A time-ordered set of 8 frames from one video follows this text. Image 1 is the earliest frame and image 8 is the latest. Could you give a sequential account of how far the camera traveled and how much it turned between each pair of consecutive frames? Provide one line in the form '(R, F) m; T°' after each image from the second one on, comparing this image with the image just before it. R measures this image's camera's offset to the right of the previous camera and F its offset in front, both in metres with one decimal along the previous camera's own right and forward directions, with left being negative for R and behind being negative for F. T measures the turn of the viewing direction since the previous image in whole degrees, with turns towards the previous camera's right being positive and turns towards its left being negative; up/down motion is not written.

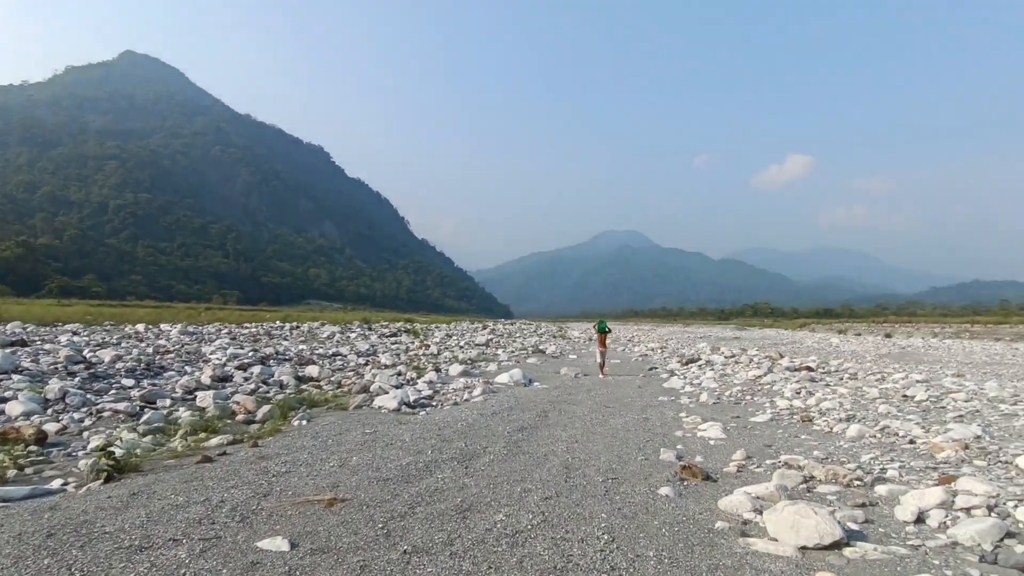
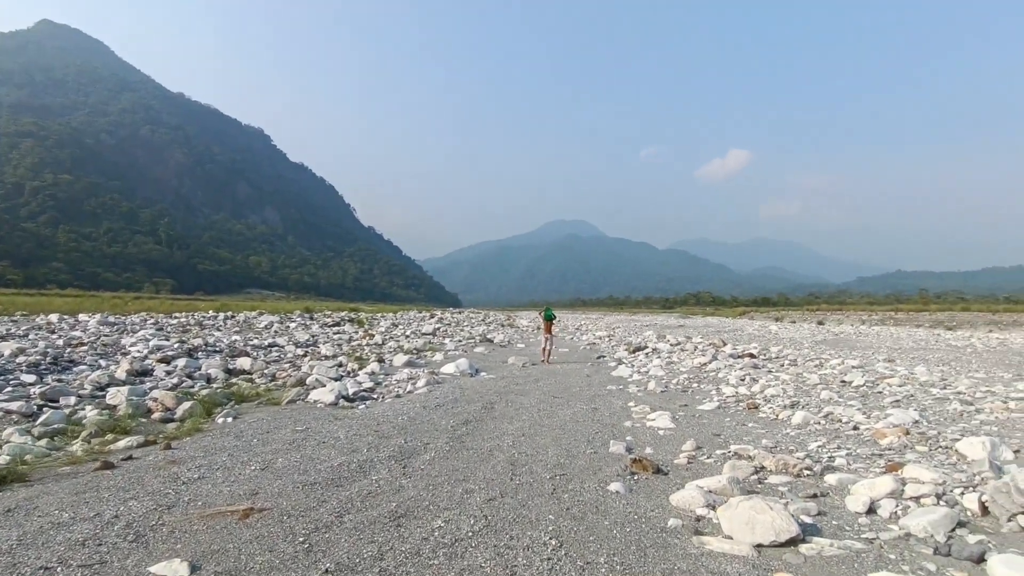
(+0.1, +0.4) m; +5°
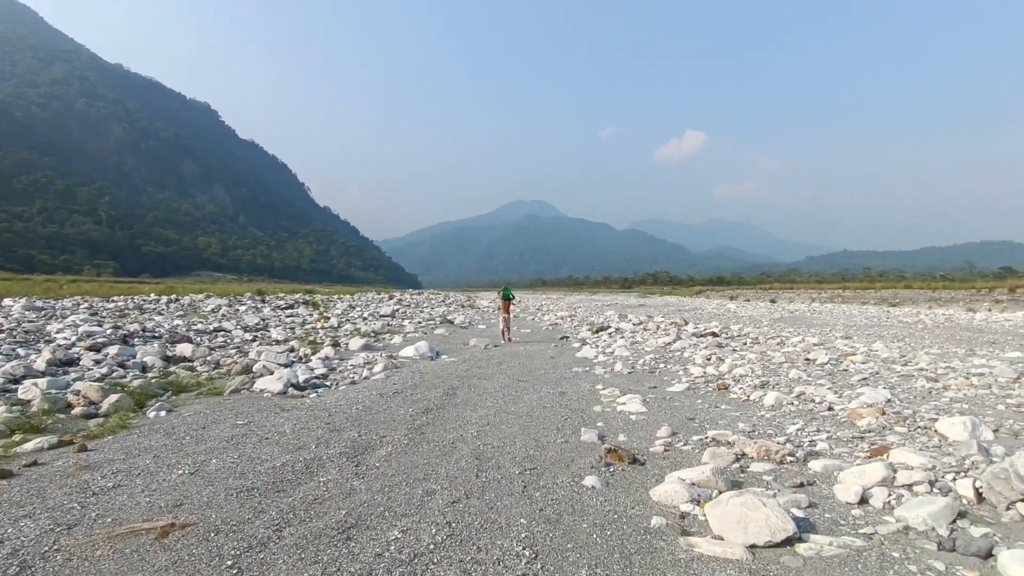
(0.0, +0.6) m; +4°
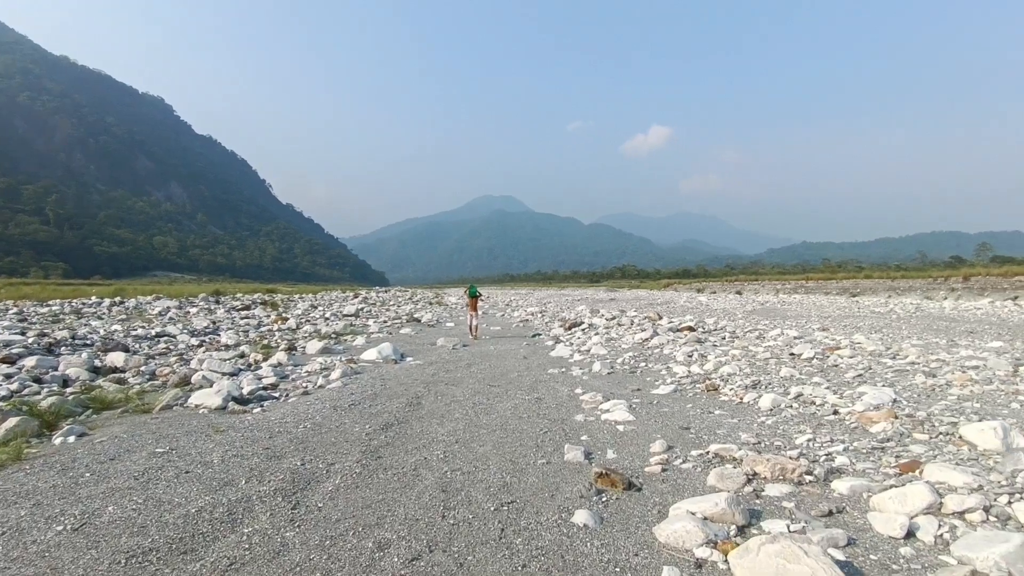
(0.0, +0.9) m; +3°
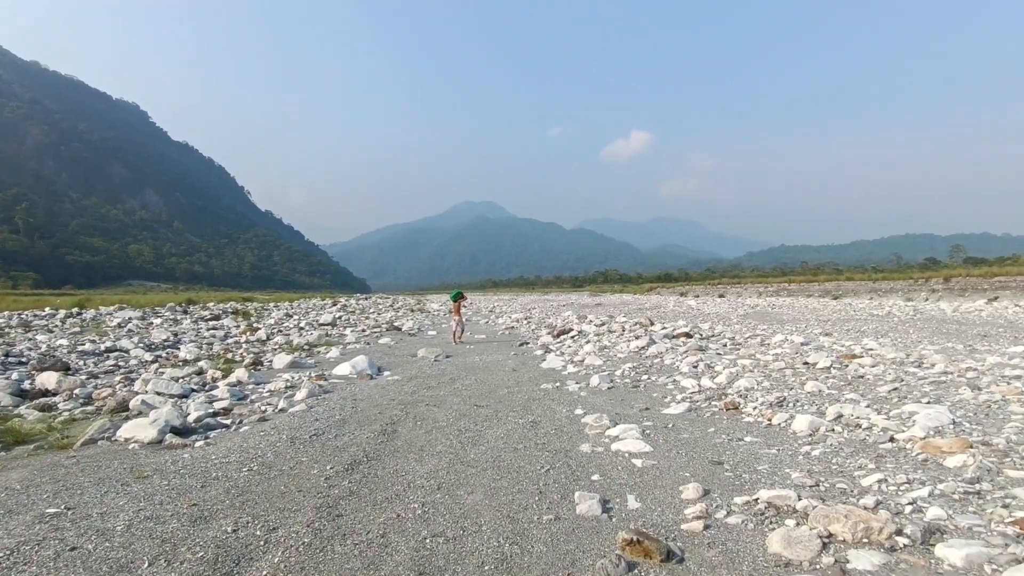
(-0.1, +1.1) m; +2°
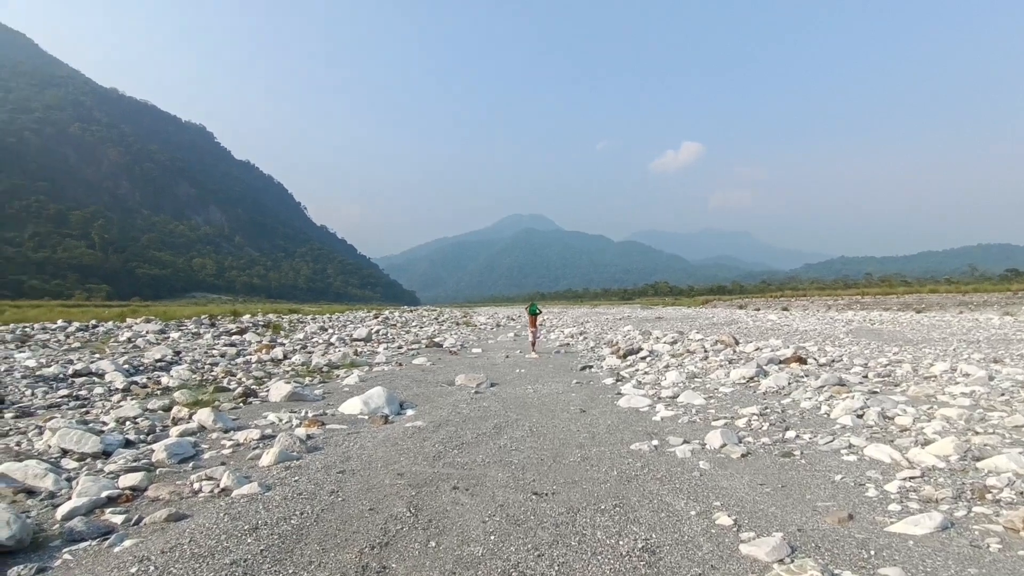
(-0.3, +3.3) m; -5°
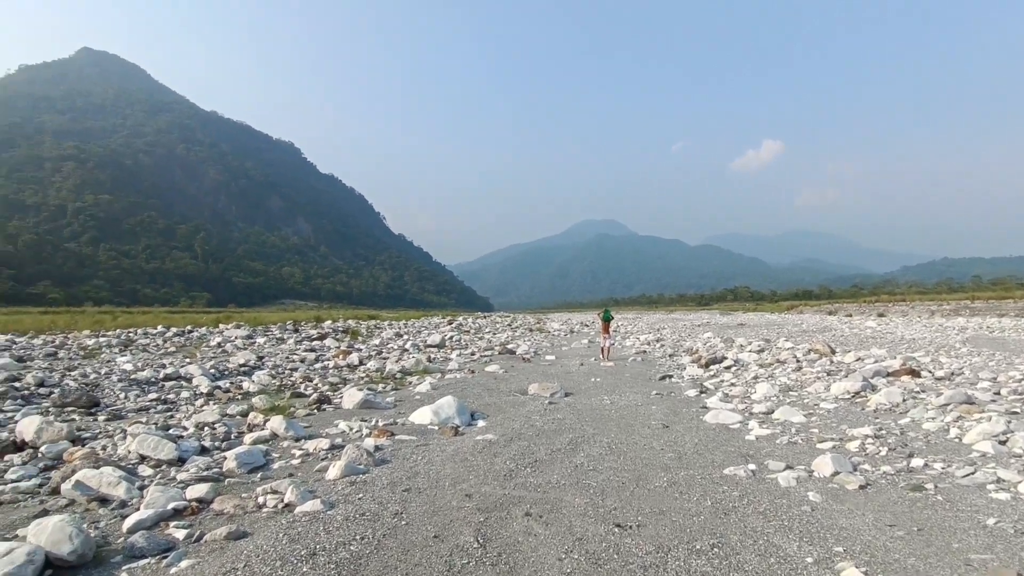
(0.0, +0.5) m; -7°
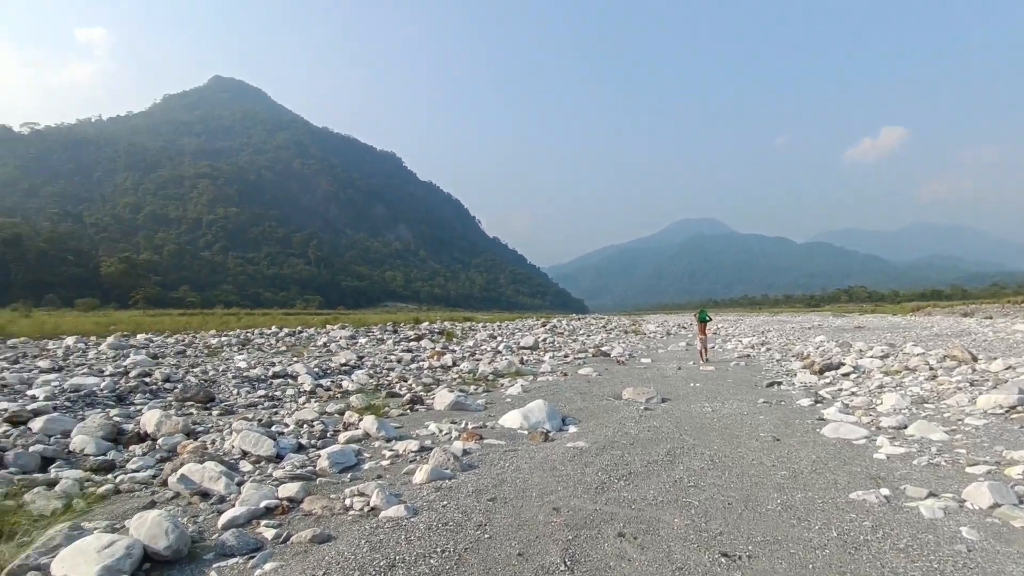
(0.0, +0.3) m; -9°
